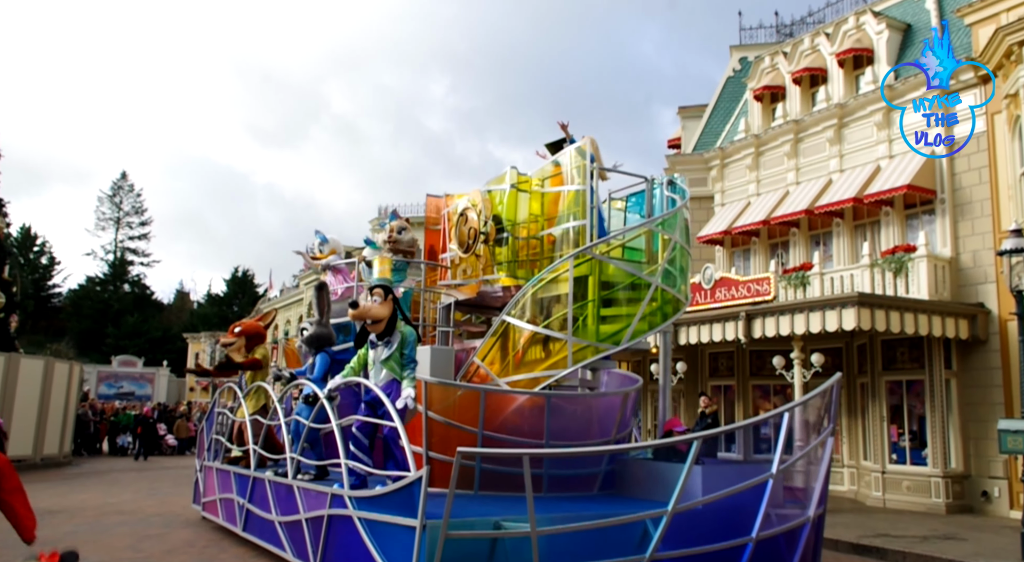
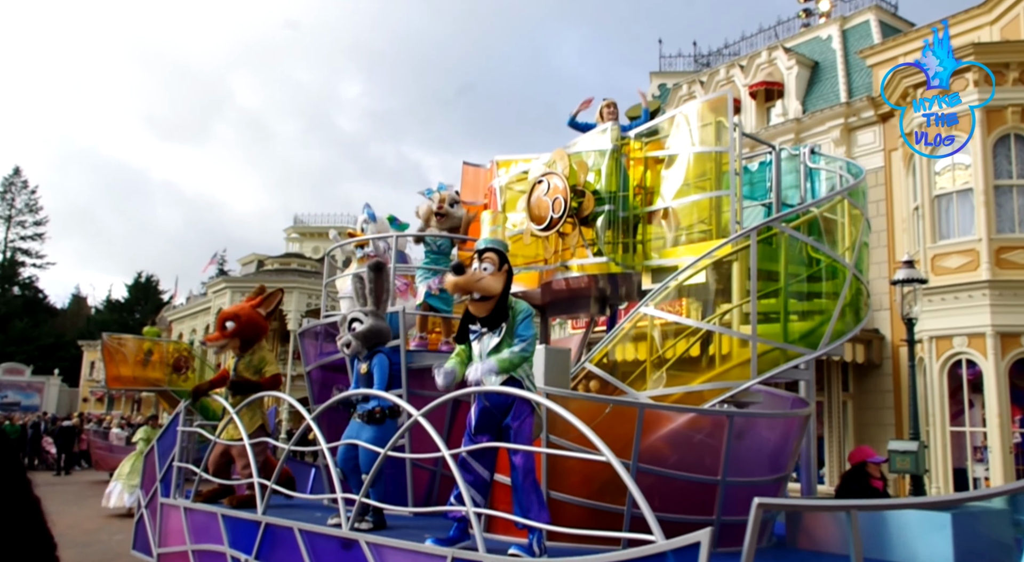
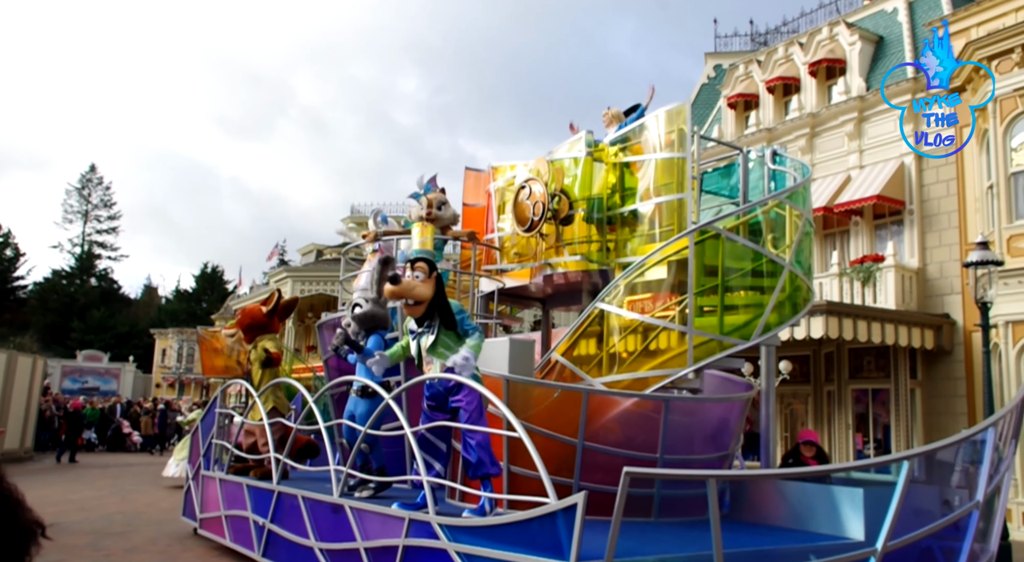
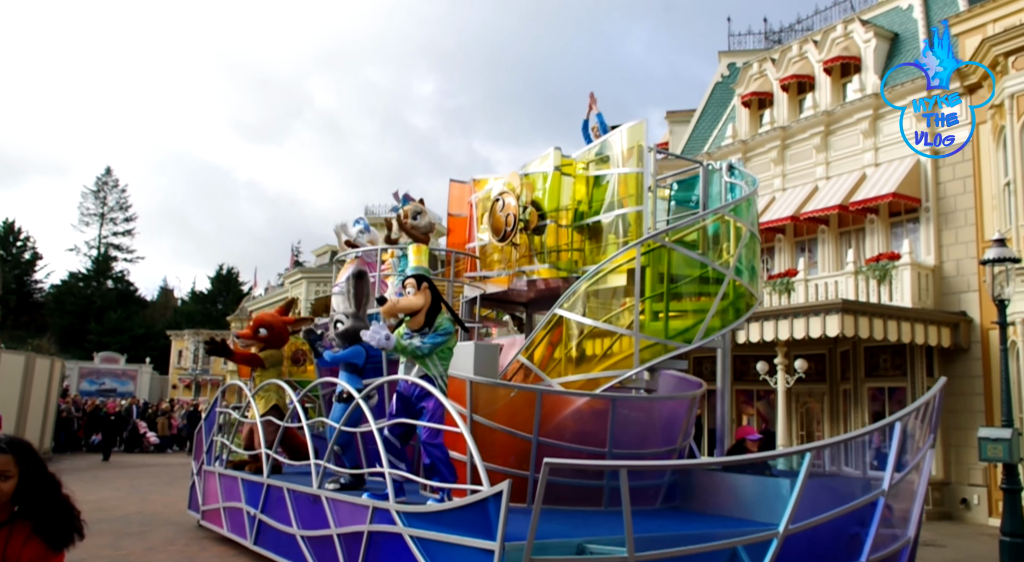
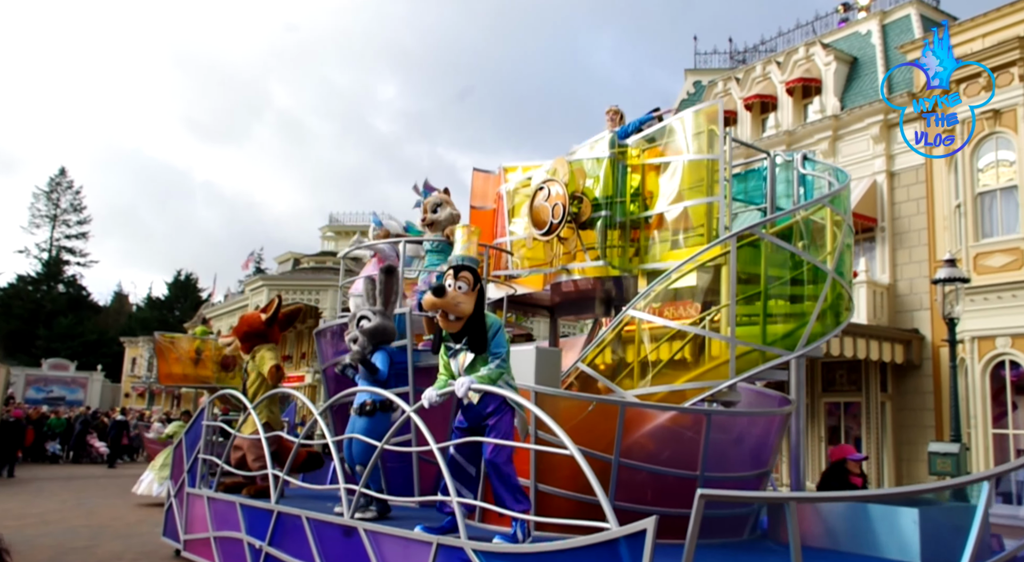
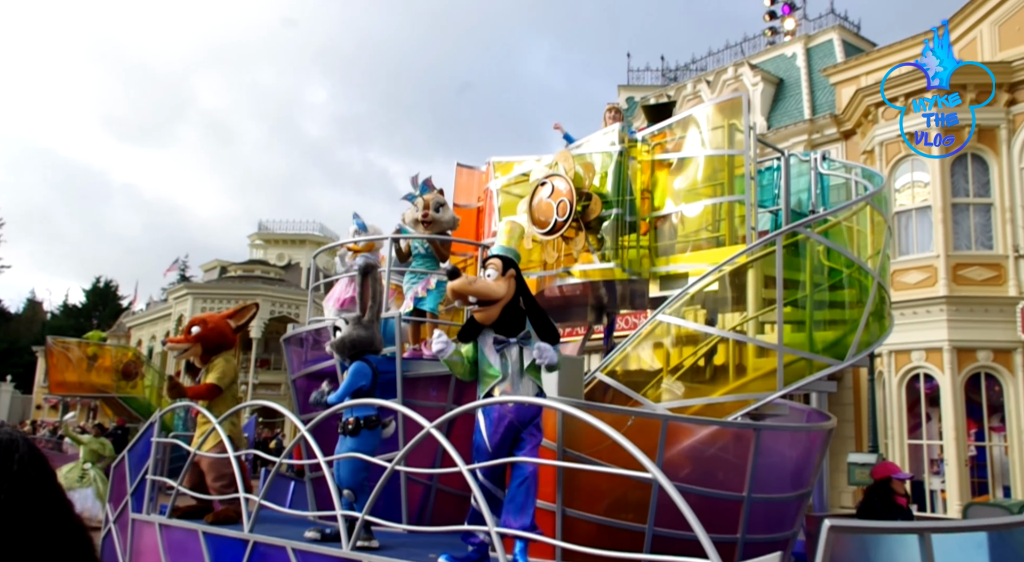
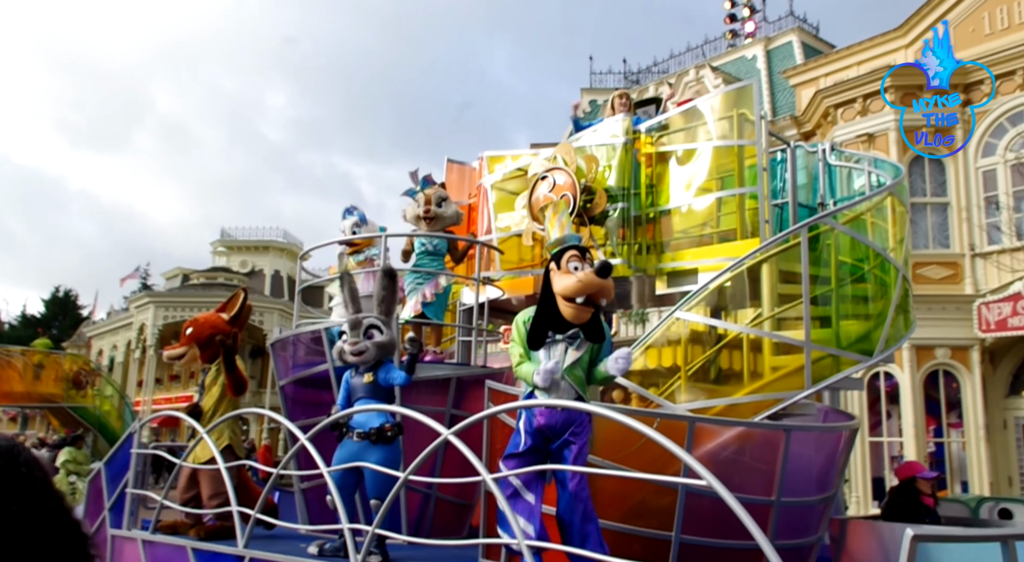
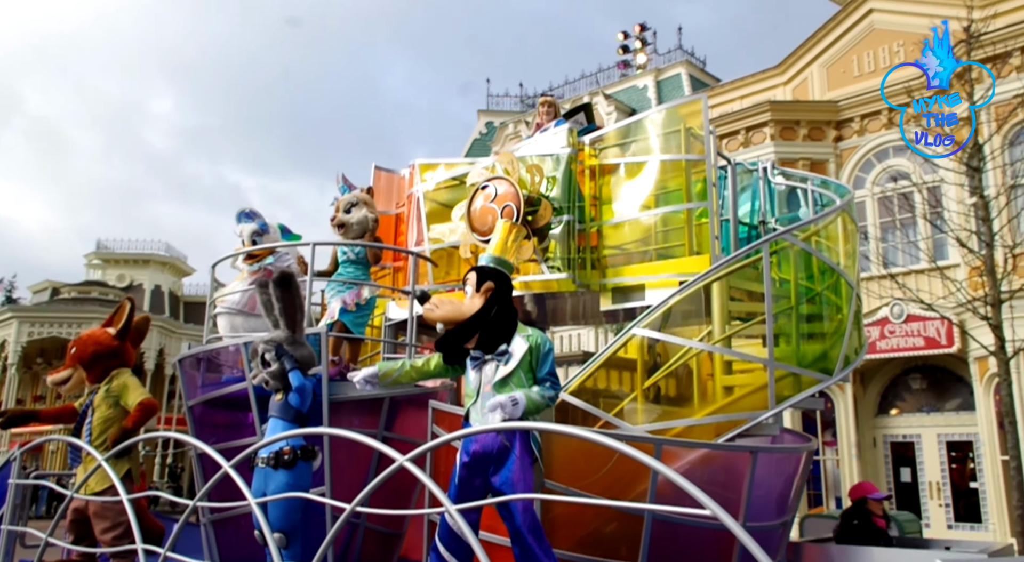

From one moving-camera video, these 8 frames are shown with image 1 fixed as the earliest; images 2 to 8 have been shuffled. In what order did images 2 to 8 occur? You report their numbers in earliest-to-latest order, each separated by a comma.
4, 3, 5, 2, 6, 7, 8
